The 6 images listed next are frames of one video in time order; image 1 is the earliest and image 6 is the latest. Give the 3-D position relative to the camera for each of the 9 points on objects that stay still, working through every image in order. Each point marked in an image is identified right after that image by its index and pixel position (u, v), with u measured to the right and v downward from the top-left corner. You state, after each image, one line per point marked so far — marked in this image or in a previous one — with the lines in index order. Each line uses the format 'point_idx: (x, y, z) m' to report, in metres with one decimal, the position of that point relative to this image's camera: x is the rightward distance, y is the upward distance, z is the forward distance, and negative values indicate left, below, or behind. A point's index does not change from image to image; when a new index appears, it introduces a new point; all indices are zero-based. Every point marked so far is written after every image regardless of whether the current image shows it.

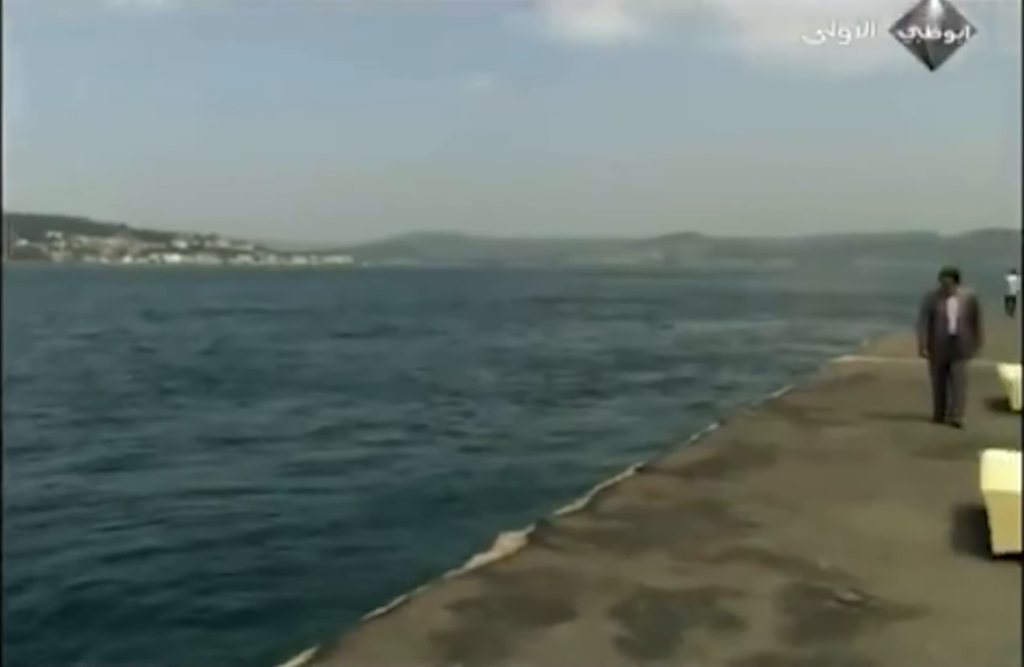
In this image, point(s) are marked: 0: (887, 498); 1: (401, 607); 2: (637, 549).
0: (+2.6, -1.2, +8.7) m
1: (-0.7, -1.8, +8.0) m
2: (+0.8, -1.5, +8.5) m
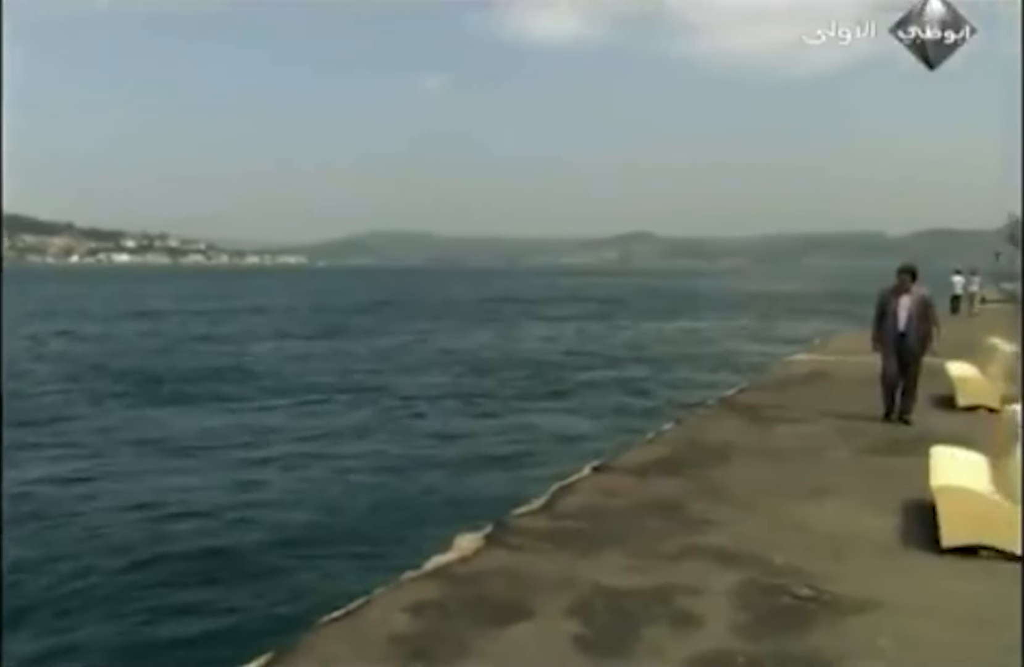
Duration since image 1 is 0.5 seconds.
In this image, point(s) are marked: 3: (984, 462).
0: (+2.3, -1.1, +8.9) m
1: (-1.0, -1.8, +7.9) m
2: (+0.6, -1.5, +8.5) m
3: (+3.2, -0.9, +8.5) m
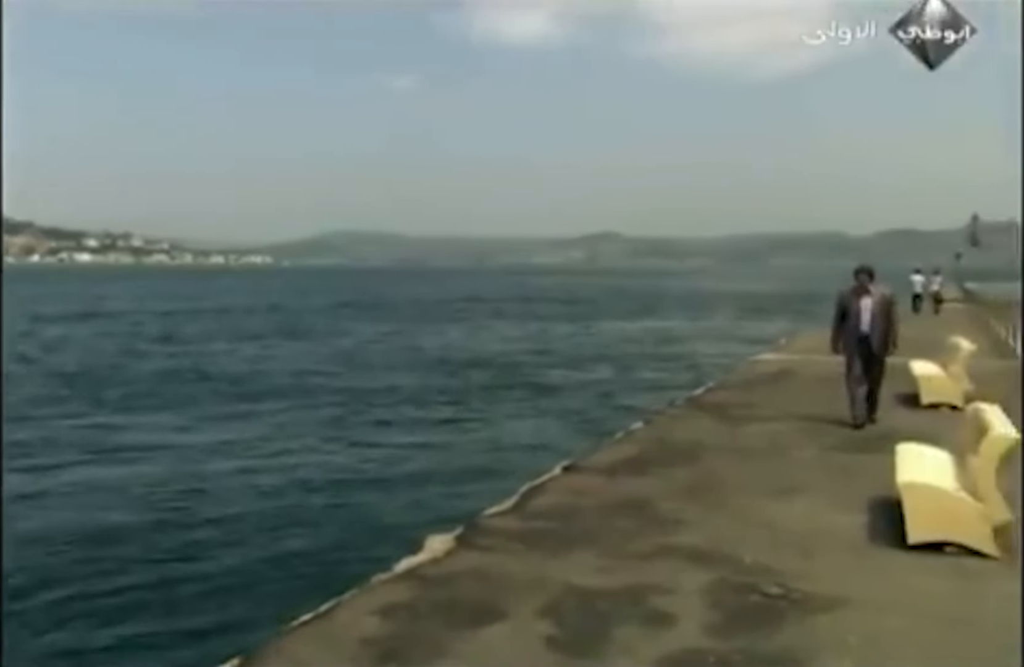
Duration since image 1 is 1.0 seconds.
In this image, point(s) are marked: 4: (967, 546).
0: (+2.1, -1.1, +8.9) m
1: (-1.2, -1.8, +7.9) m
2: (+0.4, -1.5, +8.5) m
3: (+3.0, -0.9, +8.6) m
4: (+2.9, -1.4, +7.9) m
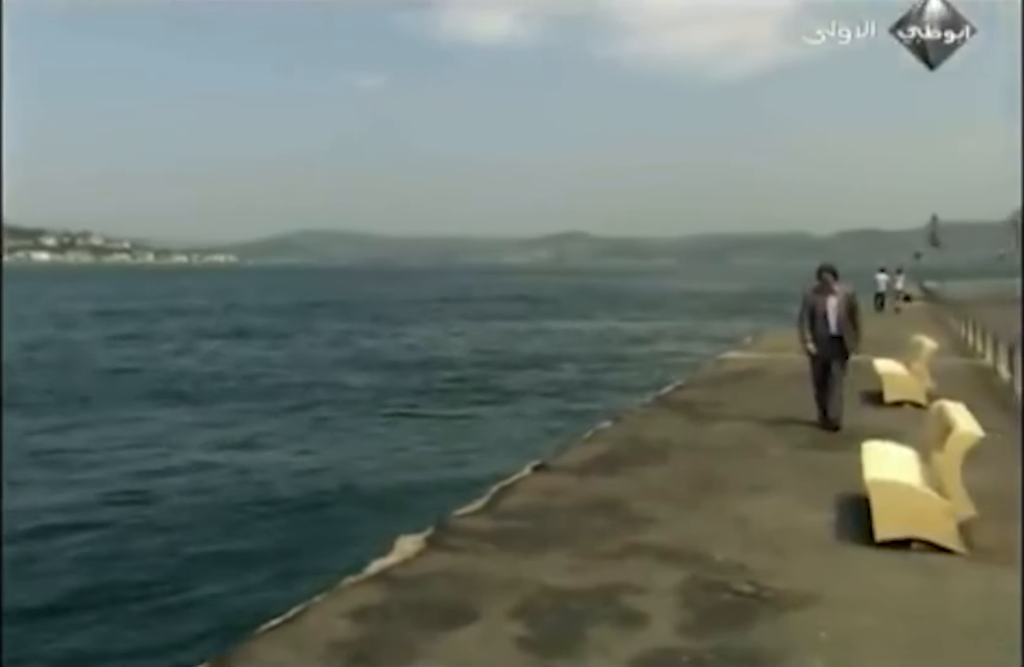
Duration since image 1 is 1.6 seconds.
0: (+1.9, -1.1, +9.0) m
1: (-1.3, -1.8, +7.8) m
2: (+0.2, -1.5, +8.5) m
3: (+2.8, -0.9, +8.7) m
4: (+2.7, -1.3, +8.0) m
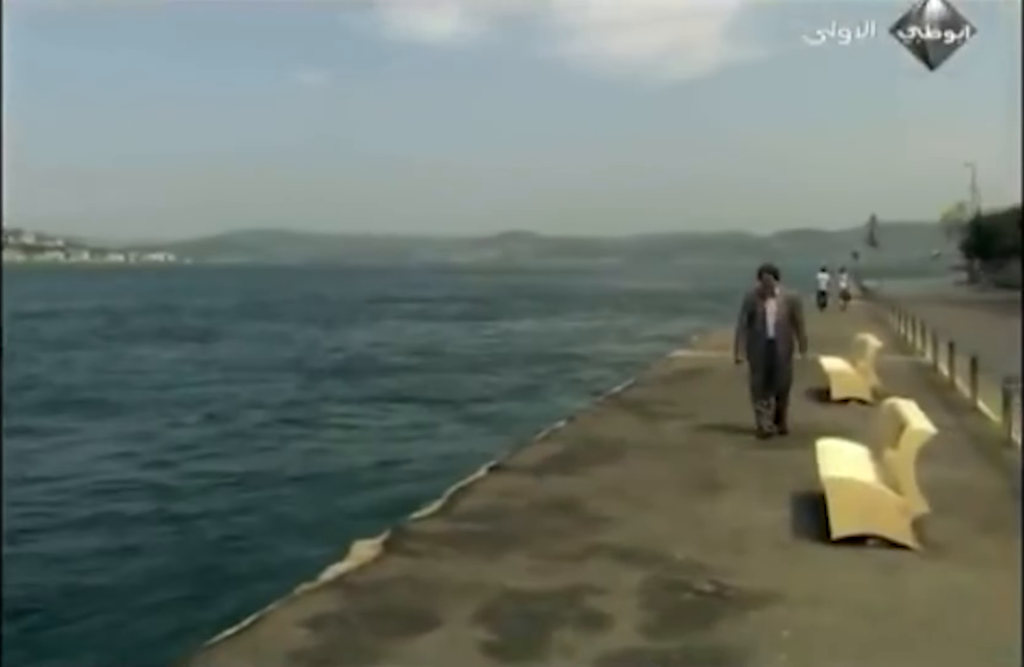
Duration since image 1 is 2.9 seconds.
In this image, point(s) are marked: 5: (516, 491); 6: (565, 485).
0: (+1.7, -1.0, +8.8) m
1: (-1.6, -1.9, +8.2) m
2: (0.0, -1.5, +8.6) m
3: (+2.5, -0.7, +8.3) m
4: (+2.4, -1.3, +7.7) m
5: (0.0, -1.2, +9.8) m
6: (+0.4, -1.2, +9.8) m
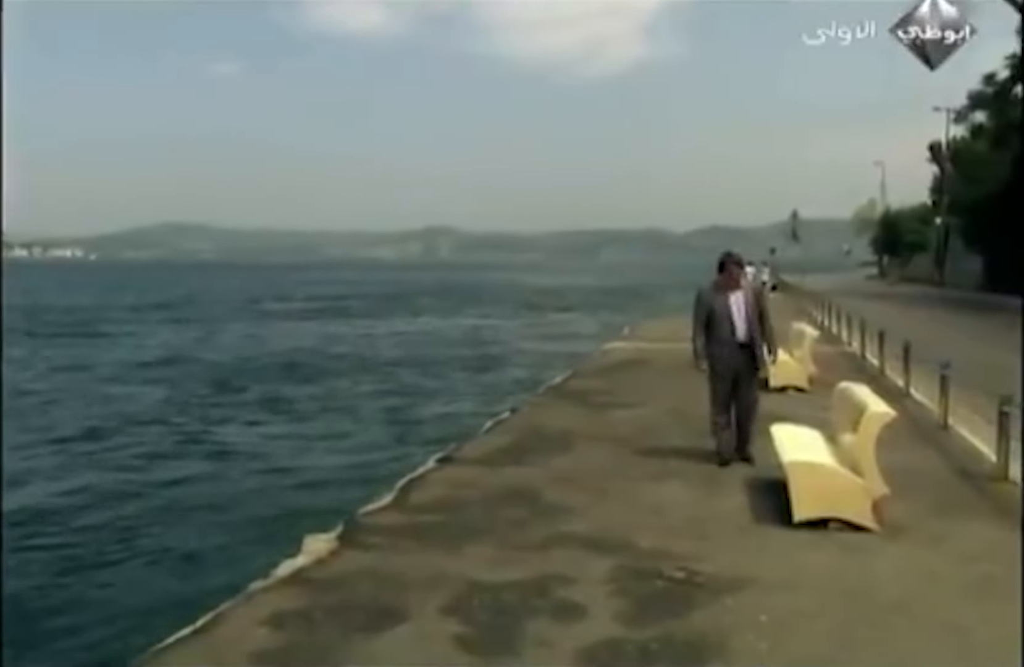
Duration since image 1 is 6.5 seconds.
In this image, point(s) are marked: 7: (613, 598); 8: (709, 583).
0: (+1.4, -0.9, +8.9) m
1: (-1.8, -1.9, +8.0) m
2: (-0.3, -1.4, +8.6) m
3: (+2.3, -0.6, +8.6) m
4: (+2.2, -1.2, +8.0) m
5: (-0.3, -1.2, +9.8) m
6: (0.0, -1.1, +9.9) m
7: (+0.6, -1.7, +7.7) m
8: (+1.2, -1.6, +7.8) m
